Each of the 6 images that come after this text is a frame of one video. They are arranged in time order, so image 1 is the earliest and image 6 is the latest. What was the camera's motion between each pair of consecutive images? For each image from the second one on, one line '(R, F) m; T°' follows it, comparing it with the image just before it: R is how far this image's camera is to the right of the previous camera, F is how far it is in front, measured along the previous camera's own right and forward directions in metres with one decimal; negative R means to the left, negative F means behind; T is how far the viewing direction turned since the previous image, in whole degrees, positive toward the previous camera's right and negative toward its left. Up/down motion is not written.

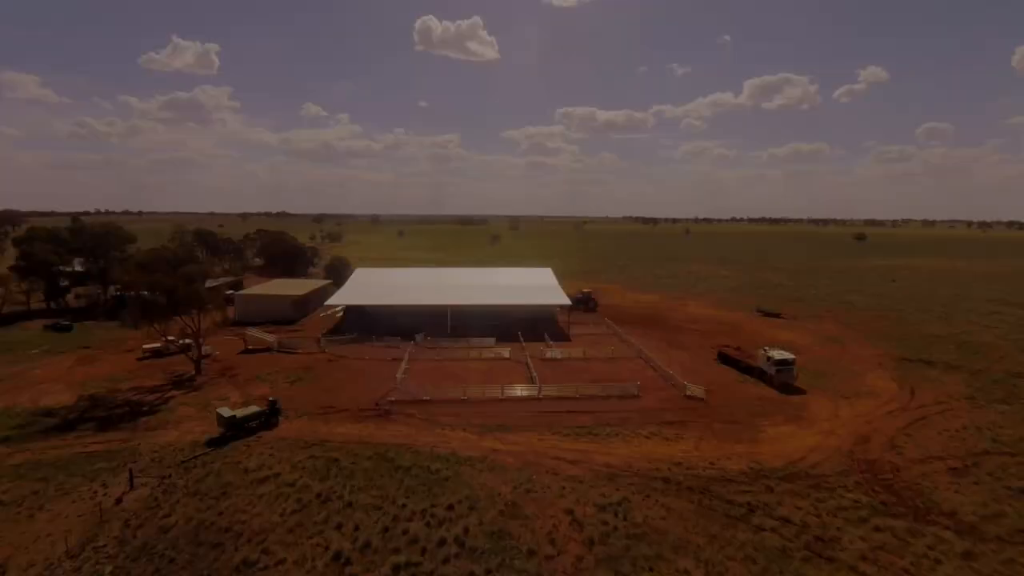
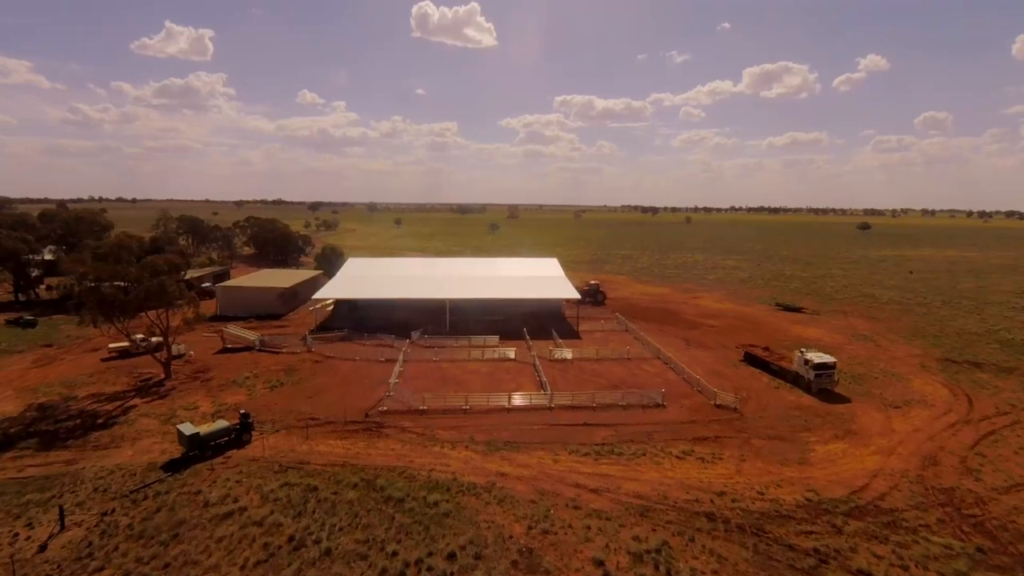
(-0.6, +3.9) m; 0°
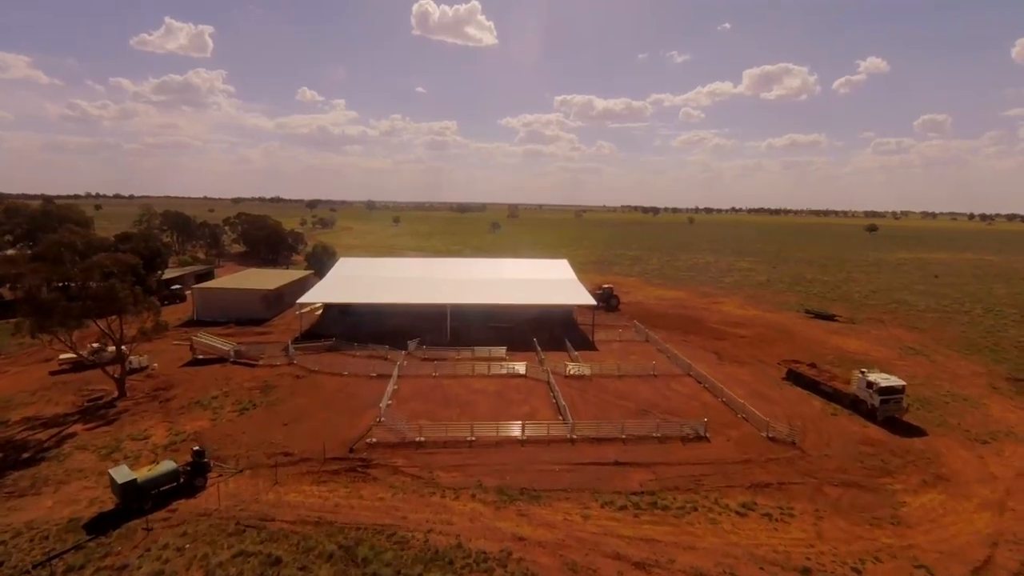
(-0.8, +4.6) m; 0°
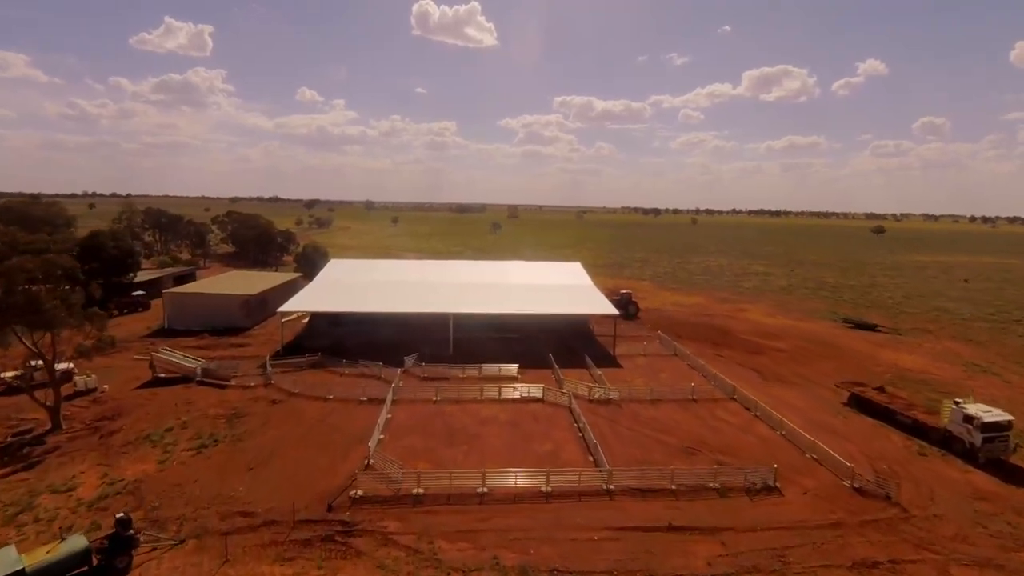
(-0.9, +4.8) m; 0°
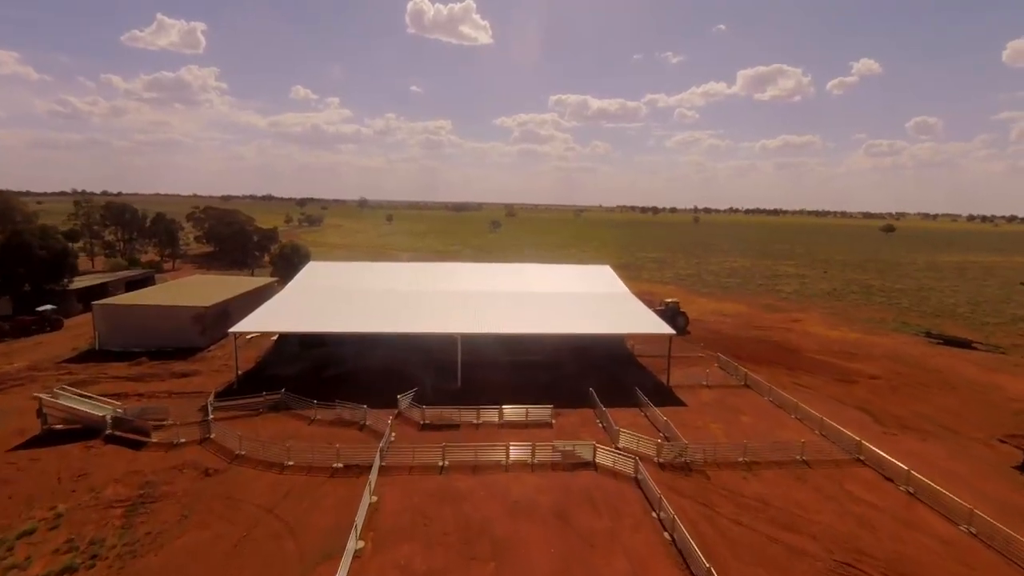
(-1.6, +8.2) m; +1°
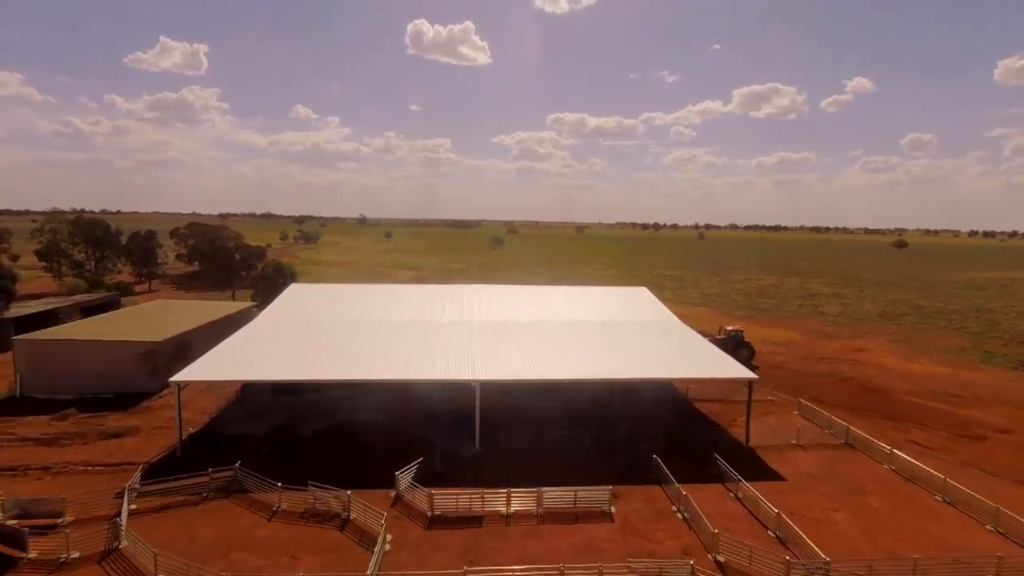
(-1.4, +6.4) m; 0°
